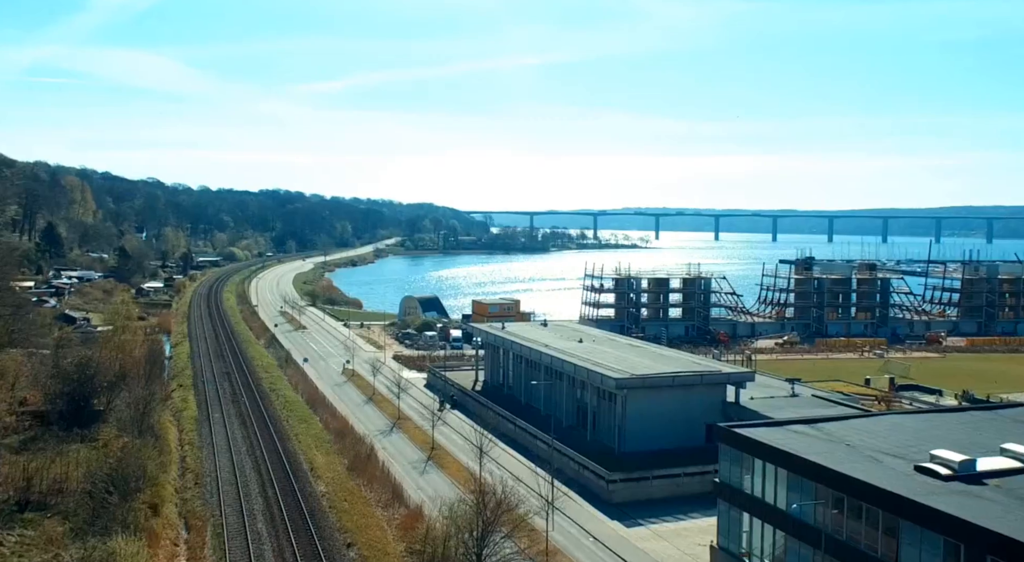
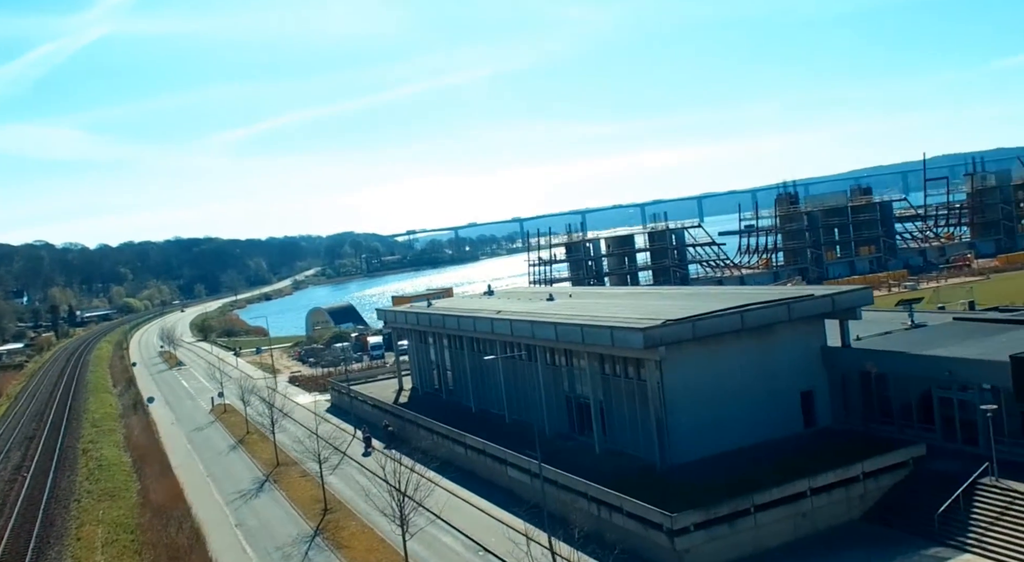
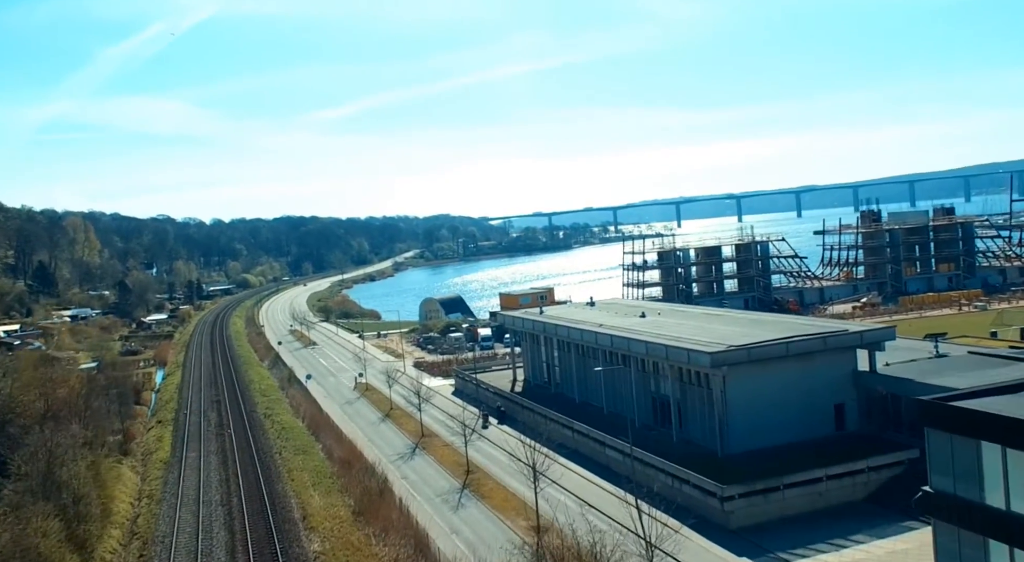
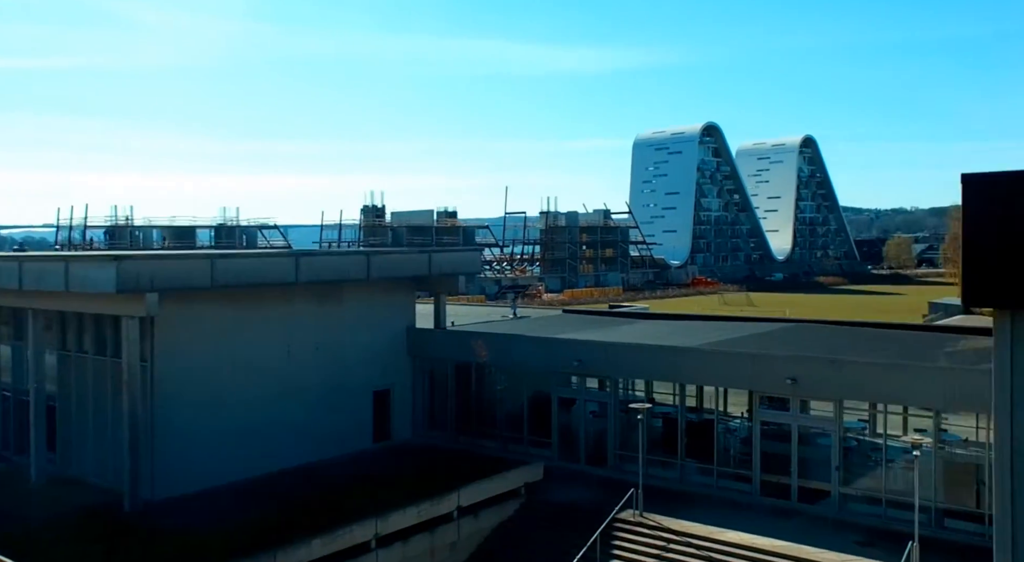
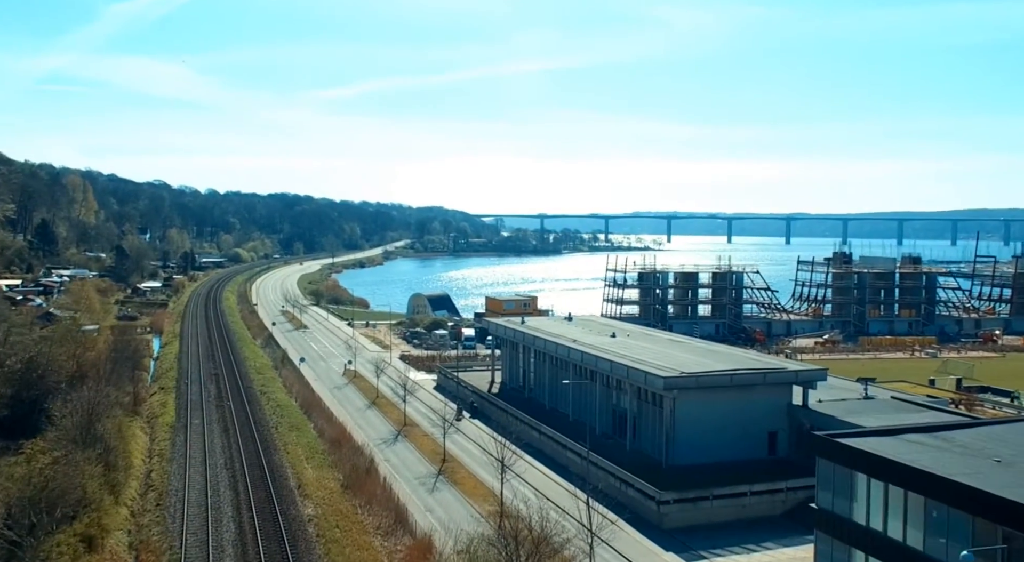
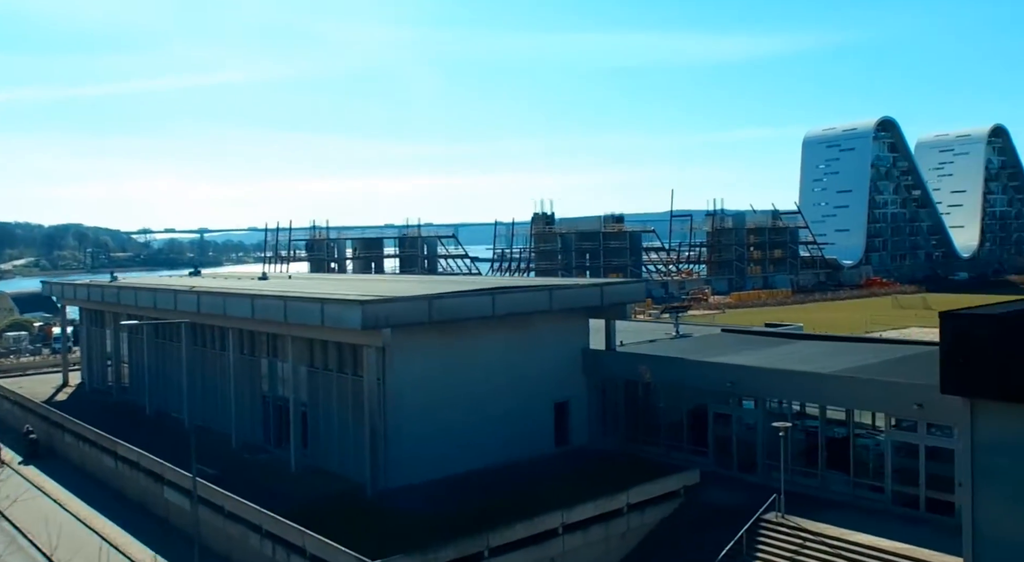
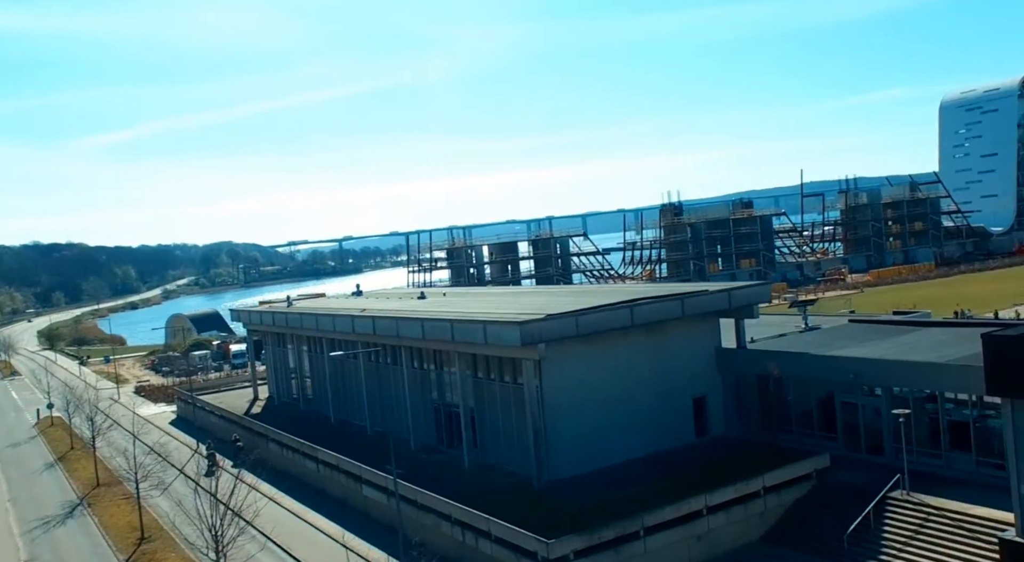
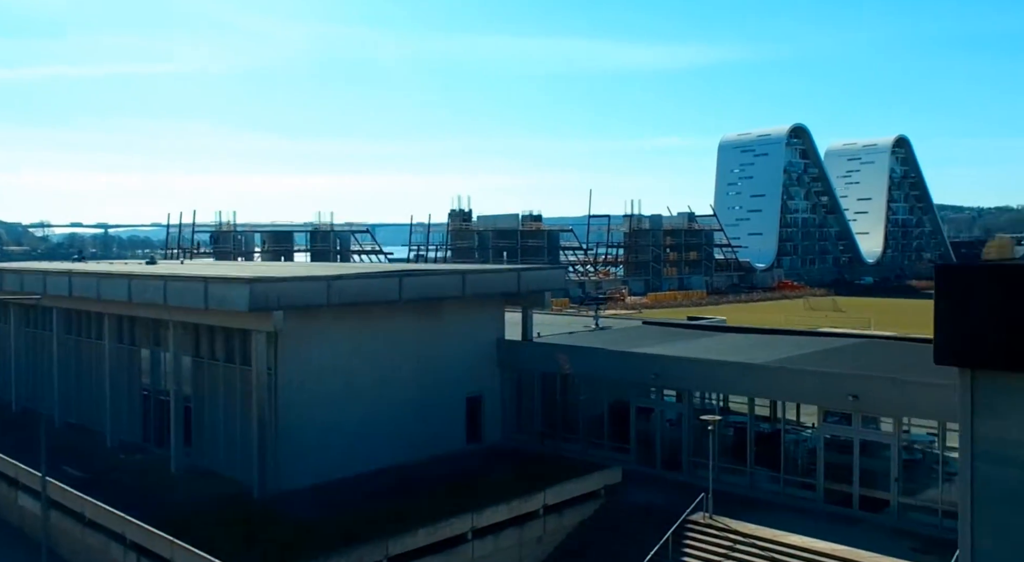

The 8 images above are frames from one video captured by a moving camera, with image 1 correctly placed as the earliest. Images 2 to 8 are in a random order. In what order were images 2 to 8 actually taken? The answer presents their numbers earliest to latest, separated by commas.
5, 3, 2, 7, 6, 8, 4
